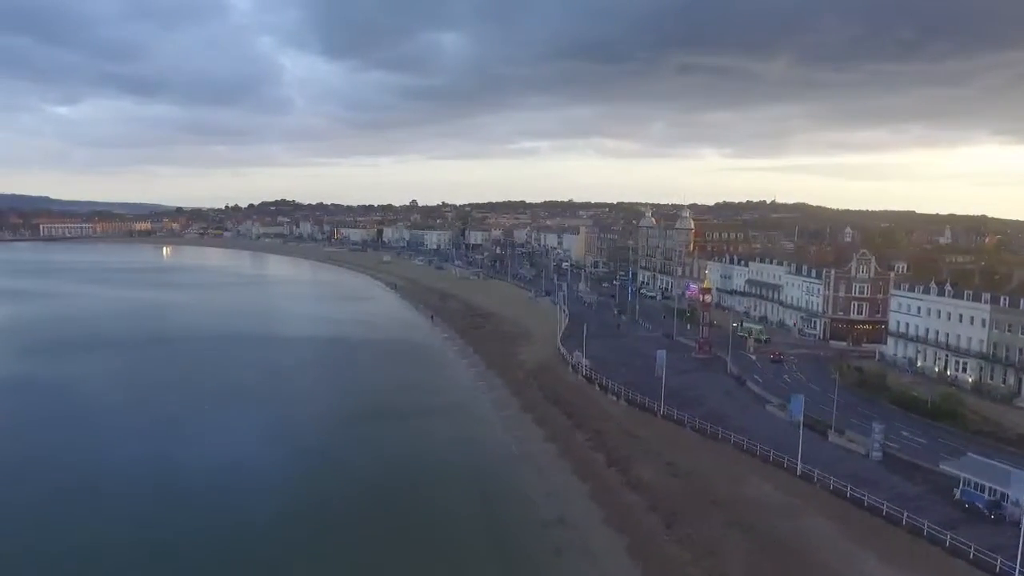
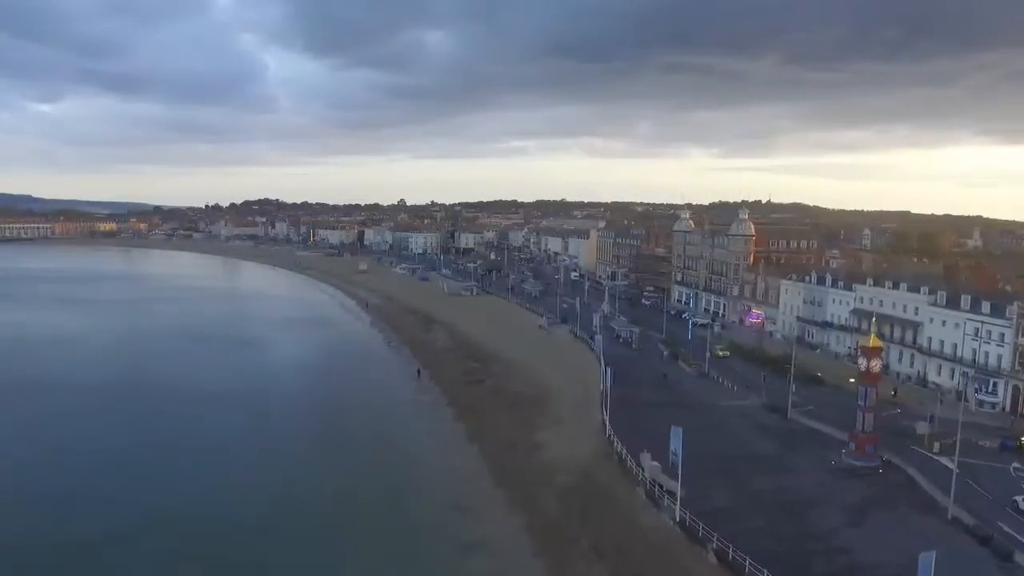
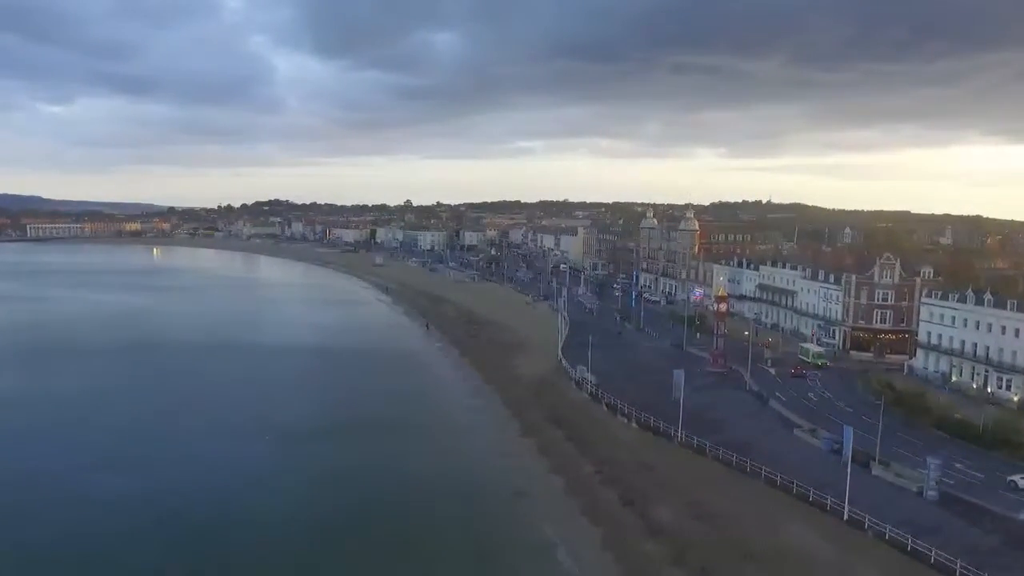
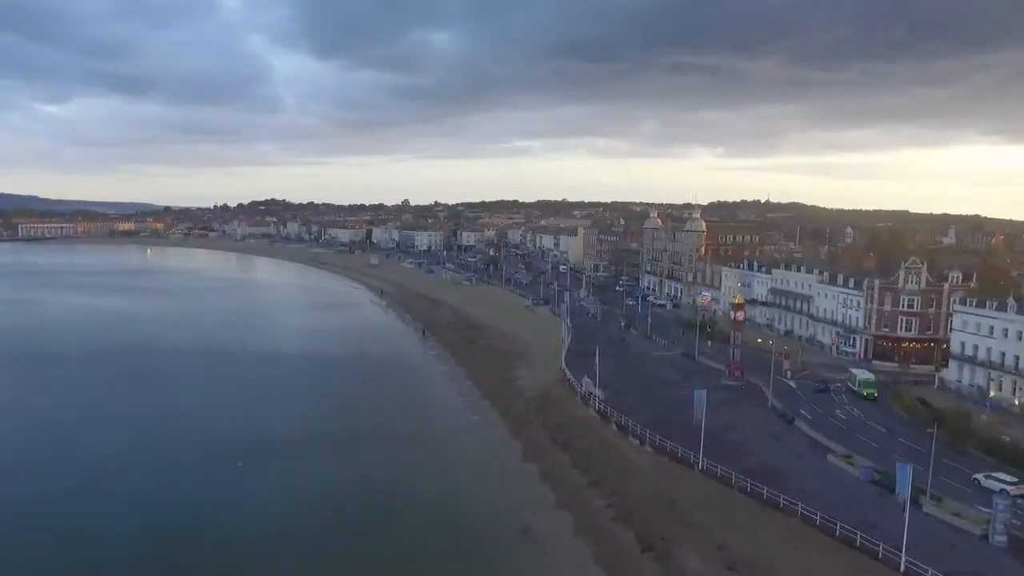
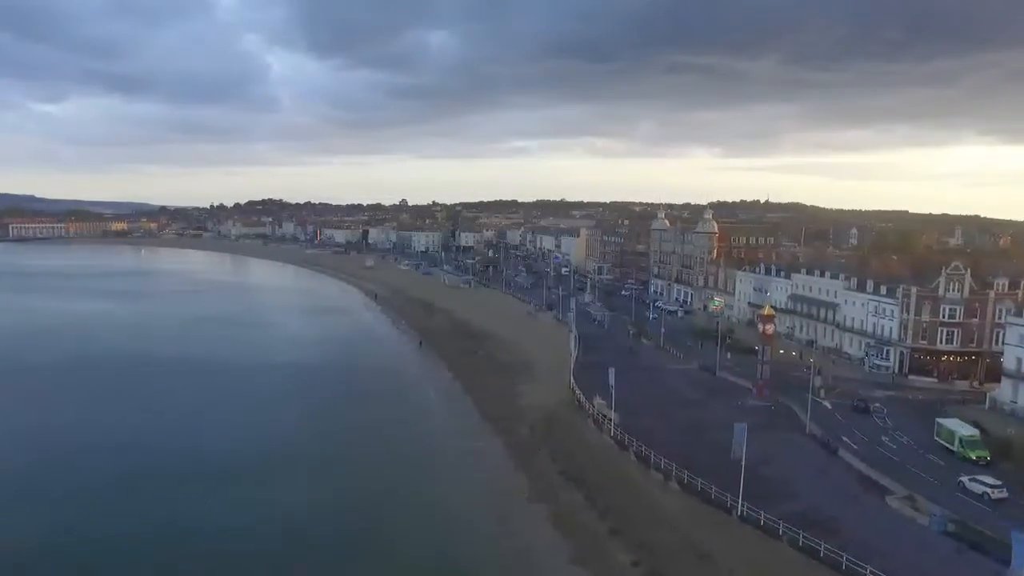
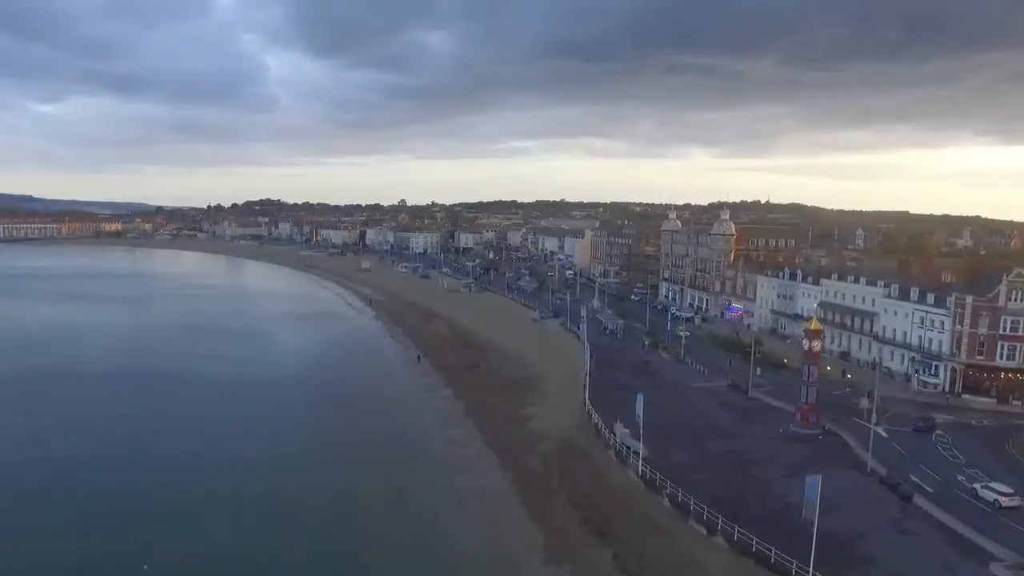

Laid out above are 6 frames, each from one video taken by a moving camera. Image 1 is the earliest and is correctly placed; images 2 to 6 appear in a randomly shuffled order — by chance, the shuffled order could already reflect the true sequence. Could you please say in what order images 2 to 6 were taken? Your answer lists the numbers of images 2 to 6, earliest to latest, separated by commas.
3, 4, 5, 6, 2
